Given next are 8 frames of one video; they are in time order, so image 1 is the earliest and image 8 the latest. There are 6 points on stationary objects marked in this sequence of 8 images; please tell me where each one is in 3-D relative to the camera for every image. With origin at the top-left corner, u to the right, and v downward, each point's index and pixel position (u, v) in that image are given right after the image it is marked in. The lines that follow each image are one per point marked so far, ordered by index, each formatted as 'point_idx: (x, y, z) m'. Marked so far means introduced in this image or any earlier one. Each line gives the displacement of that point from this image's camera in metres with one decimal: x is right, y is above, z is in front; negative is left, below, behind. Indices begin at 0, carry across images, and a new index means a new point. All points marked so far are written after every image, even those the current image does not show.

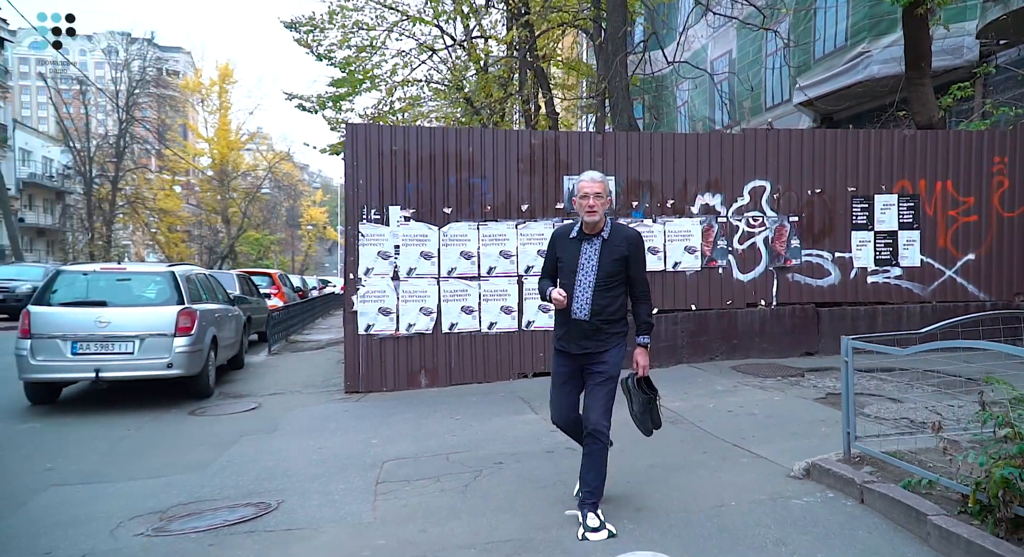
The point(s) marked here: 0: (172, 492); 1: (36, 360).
0: (-2.1, -1.4, +4.8) m
1: (-4.5, -0.8, +7.3) m
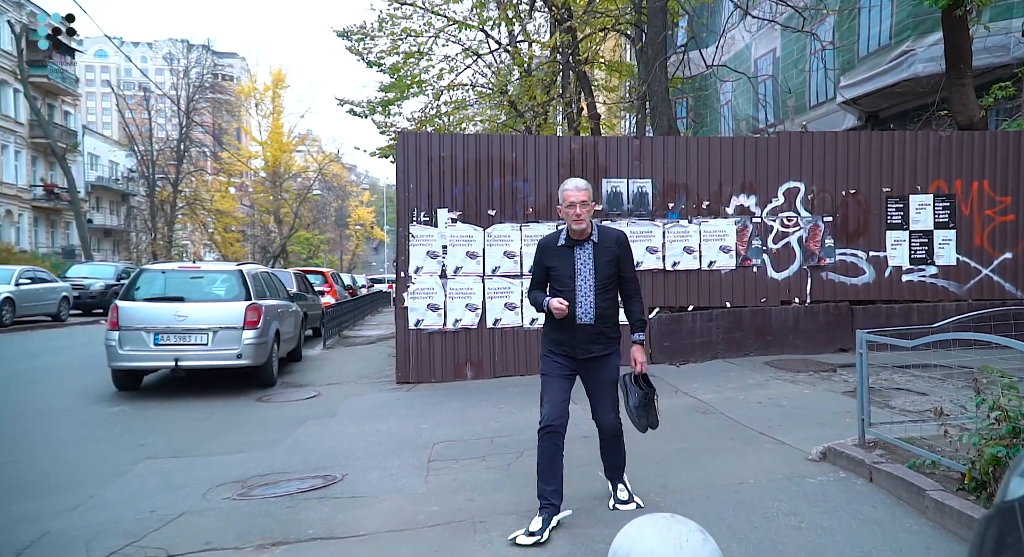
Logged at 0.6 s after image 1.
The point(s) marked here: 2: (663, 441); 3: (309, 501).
0: (-1.9, -1.3, +5.5) m
1: (-4.1, -0.7, +8.1) m
2: (+1.2, -1.3, +6.0) m
3: (-1.2, -1.3, +4.6) m
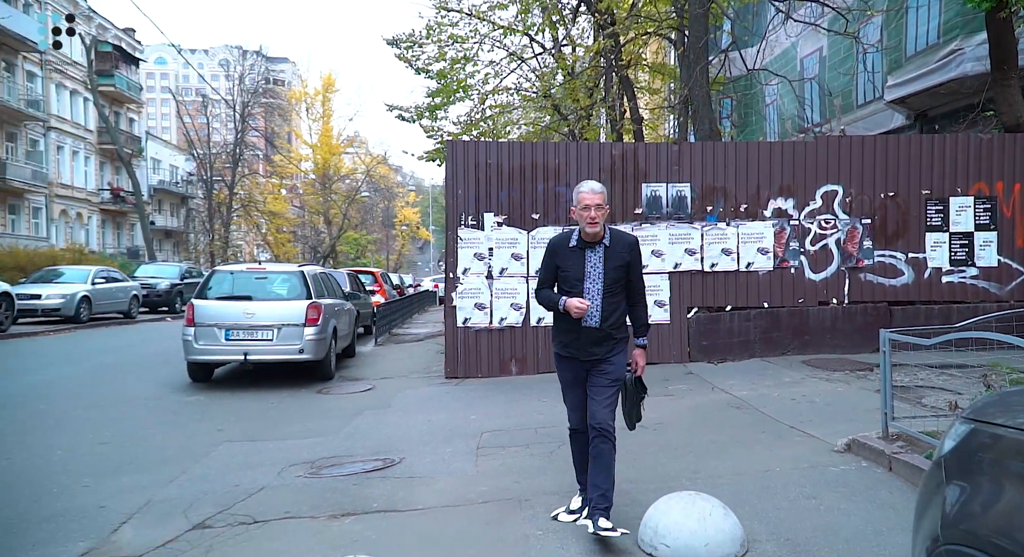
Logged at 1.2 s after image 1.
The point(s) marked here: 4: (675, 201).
0: (-1.5, -1.3, +6.0) m
1: (-3.6, -0.8, +8.8) m
2: (+1.5, -1.3, +6.4) m
3: (-0.9, -1.3, +5.2) m
4: (+2.1, +1.0, +9.8) m
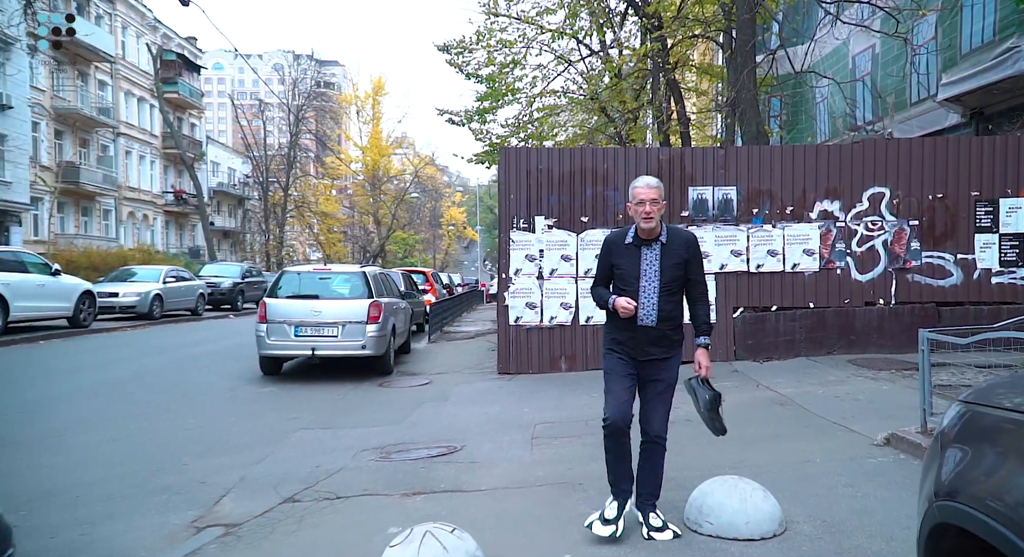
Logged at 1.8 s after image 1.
0: (-1.1, -1.4, +6.5) m
1: (-3.0, -0.7, +9.4) m
2: (+2.0, -1.3, +6.7) m
3: (-0.5, -1.4, +5.6) m
4: (+2.7, +1.0, +10.0) m
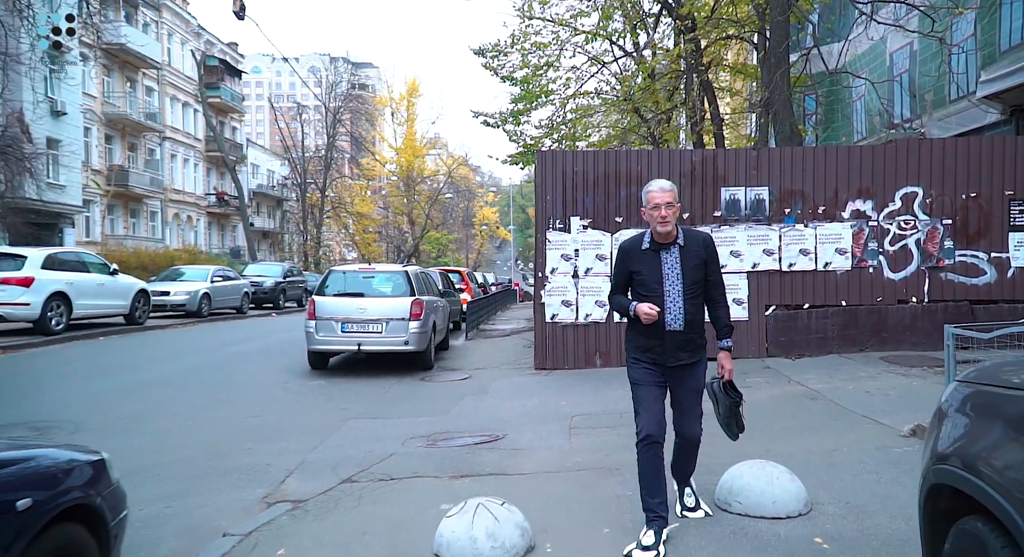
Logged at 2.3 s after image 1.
0: (-0.7, -1.3, +6.9) m
1: (-2.5, -0.7, +9.9) m
2: (+2.4, -1.3, +7.0) m
3: (-0.2, -1.3, +6.0) m
4: (+3.2, +1.0, +10.3) m
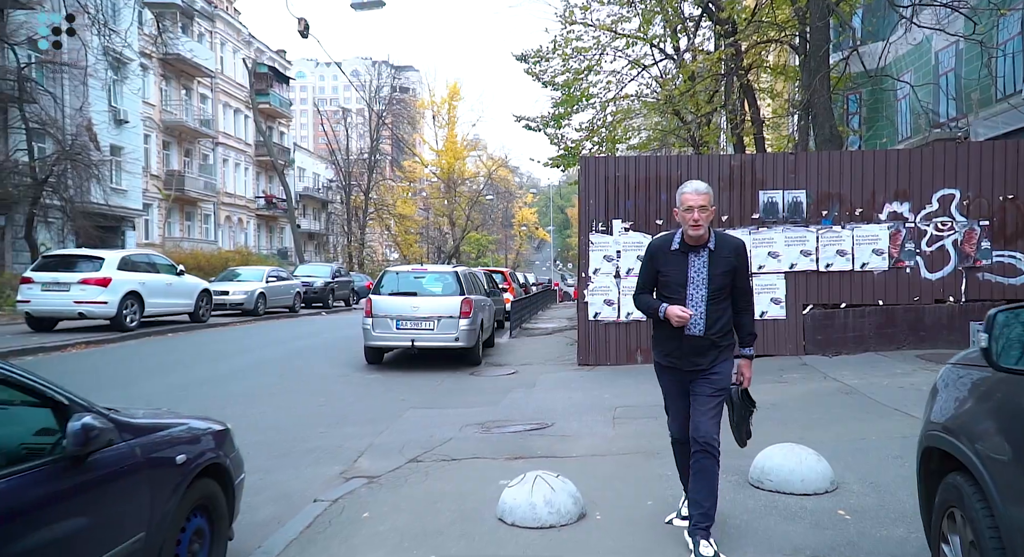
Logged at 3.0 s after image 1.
0: (-0.3, -1.3, +7.5) m
1: (-1.9, -0.7, +10.5) m
2: (+2.8, -1.3, +7.3) m
3: (+0.2, -1.3, +6.5) m
4: (+3.8, +1.0, +10.6) m
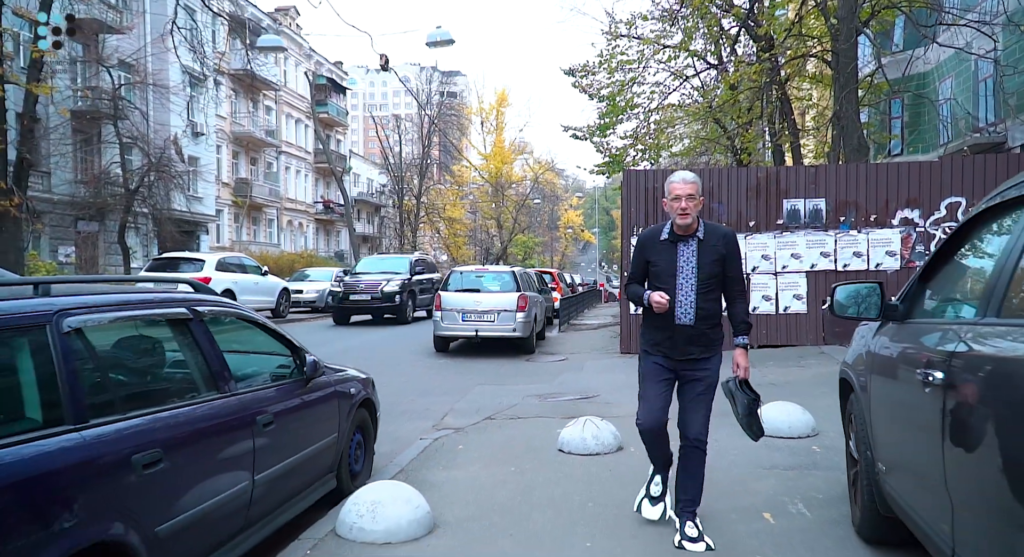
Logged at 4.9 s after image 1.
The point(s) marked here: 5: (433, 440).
0: (+0.3, -1.3, +9.0) m
1: (-1.1, -0.7, +12.1) m
2: (+3.4, -1.3, +8.7) m
3: (+0.7, -1.3, +8.0) m
4: (+4.6, +1.0, +11.9) m
5: (-0.6, -1.3, +6.2) m
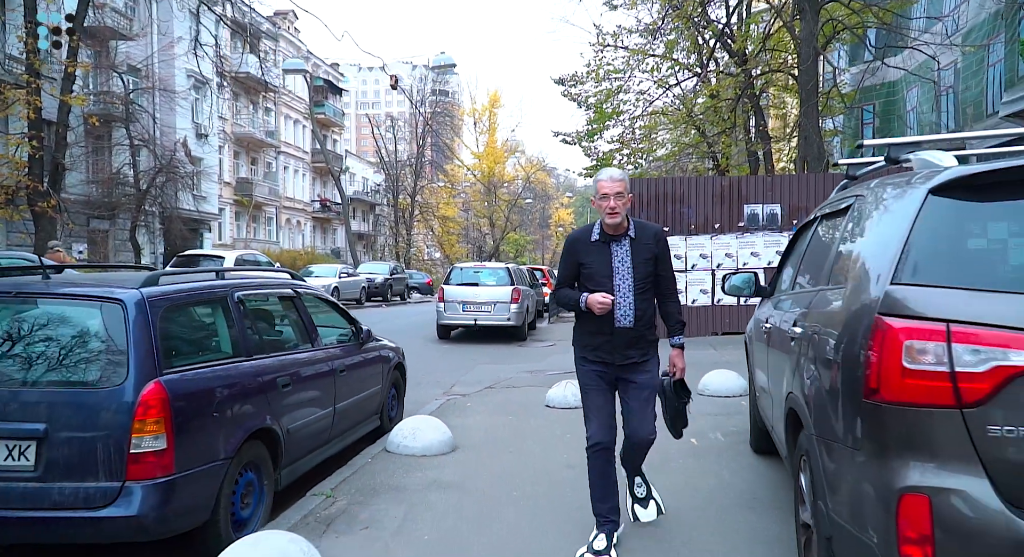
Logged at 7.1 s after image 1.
0: (+0.3, -1.2, +10.6) m
1: (-1.2, -0.6, +13.7) m
2: (+3.3, -1.2, +10.3) m
3: (+0.7, -1.2, +9.6) m
4: (+4.5, +1.1, +13.5) m
5: (-0.7, -1.3, +7.8) m
